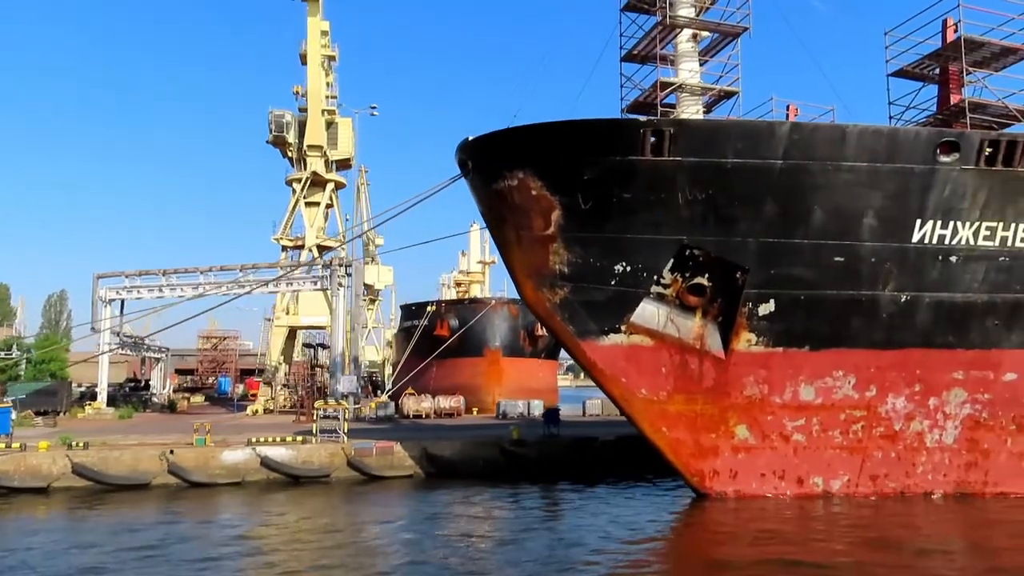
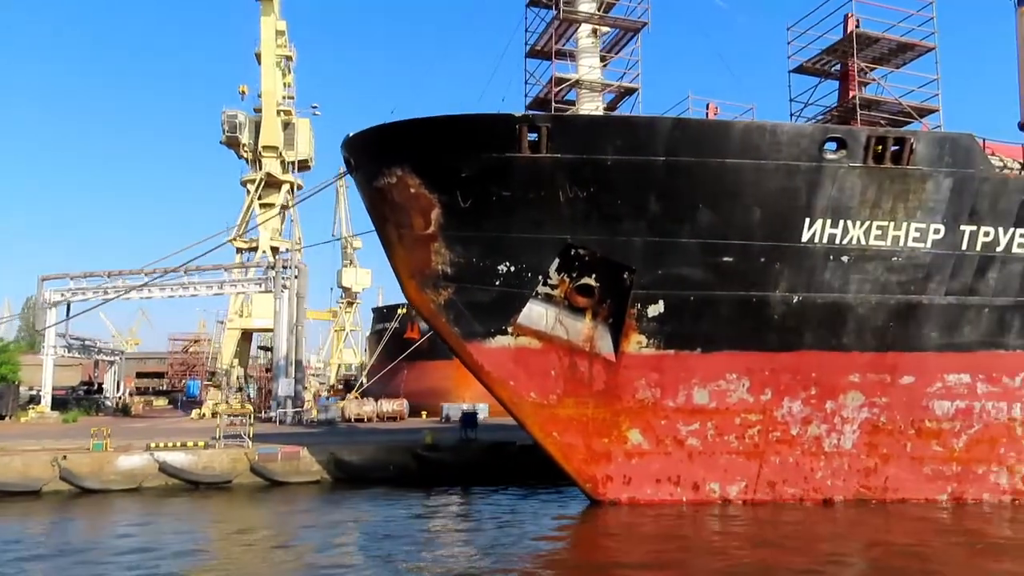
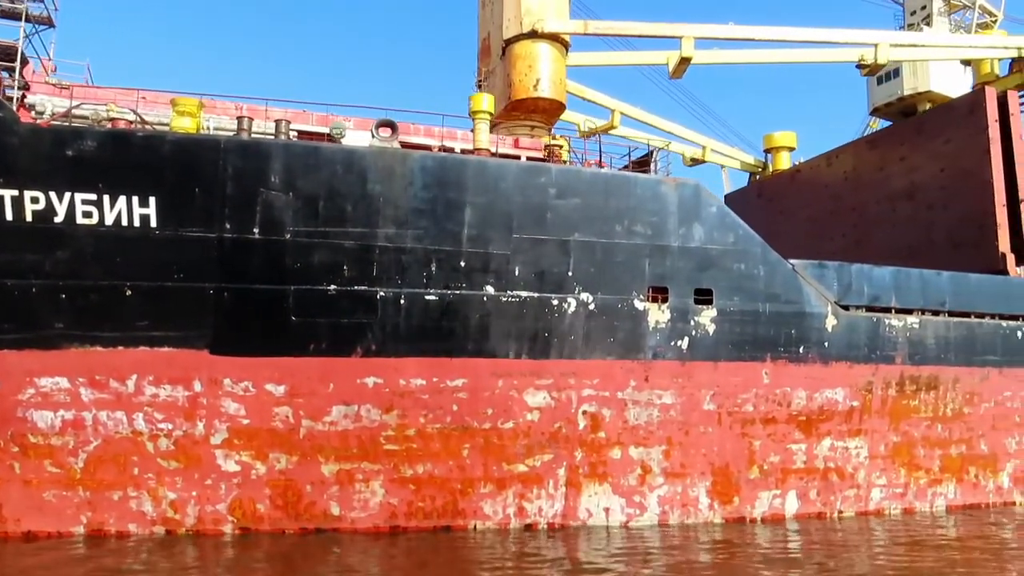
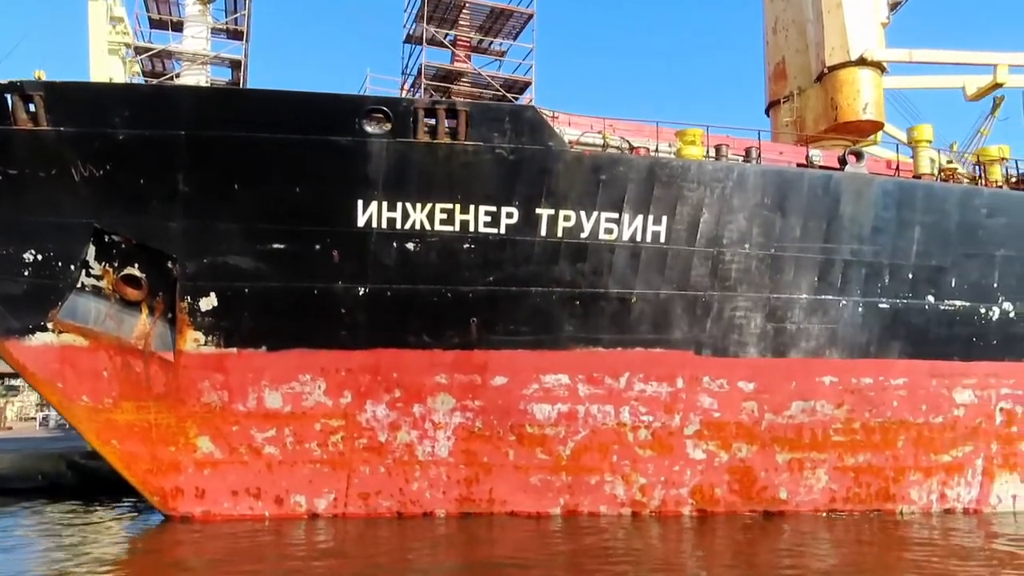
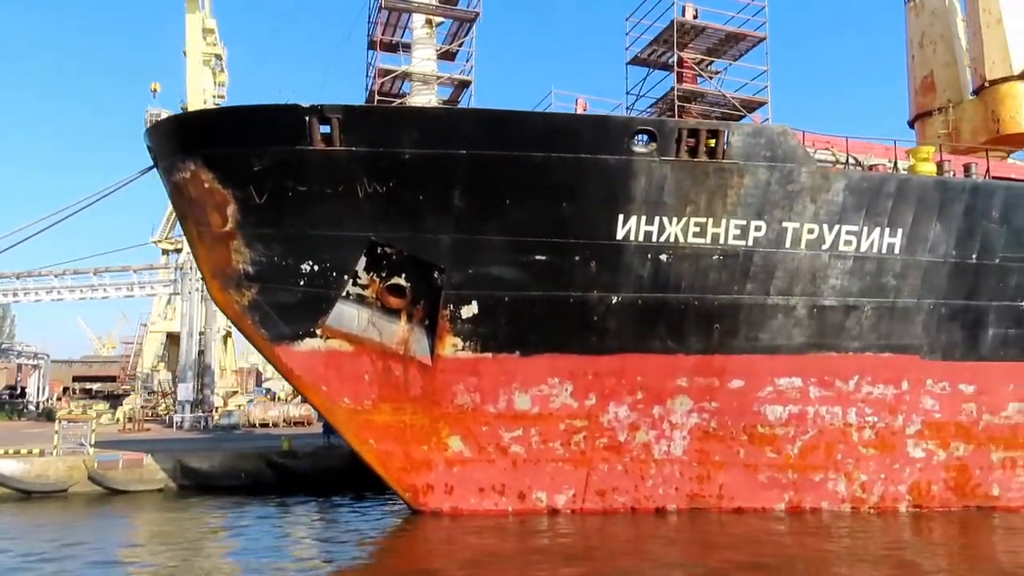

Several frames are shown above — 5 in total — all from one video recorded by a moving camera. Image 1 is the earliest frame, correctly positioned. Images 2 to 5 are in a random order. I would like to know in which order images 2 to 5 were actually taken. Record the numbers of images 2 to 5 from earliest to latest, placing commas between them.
2, 5, 4, 3
